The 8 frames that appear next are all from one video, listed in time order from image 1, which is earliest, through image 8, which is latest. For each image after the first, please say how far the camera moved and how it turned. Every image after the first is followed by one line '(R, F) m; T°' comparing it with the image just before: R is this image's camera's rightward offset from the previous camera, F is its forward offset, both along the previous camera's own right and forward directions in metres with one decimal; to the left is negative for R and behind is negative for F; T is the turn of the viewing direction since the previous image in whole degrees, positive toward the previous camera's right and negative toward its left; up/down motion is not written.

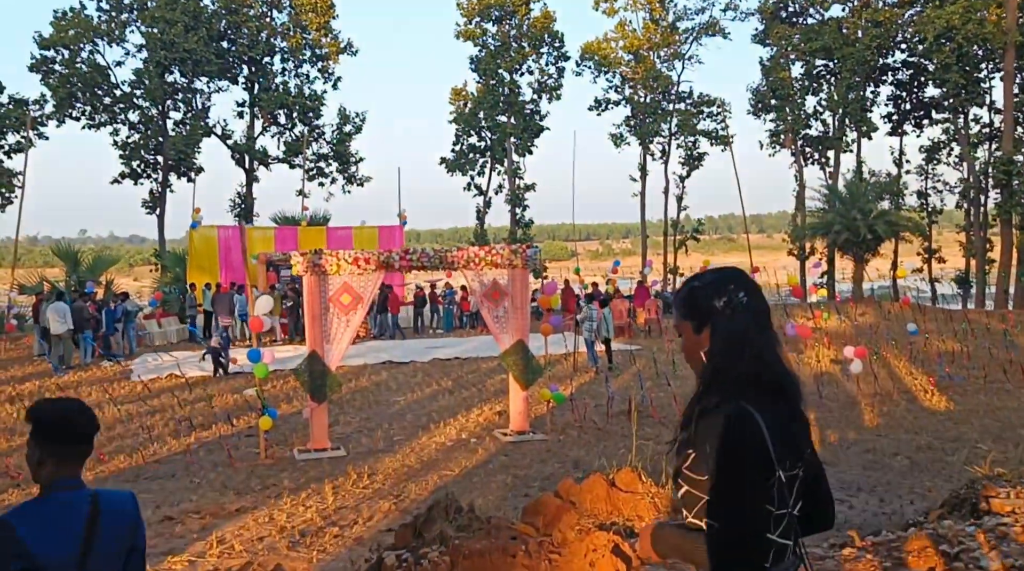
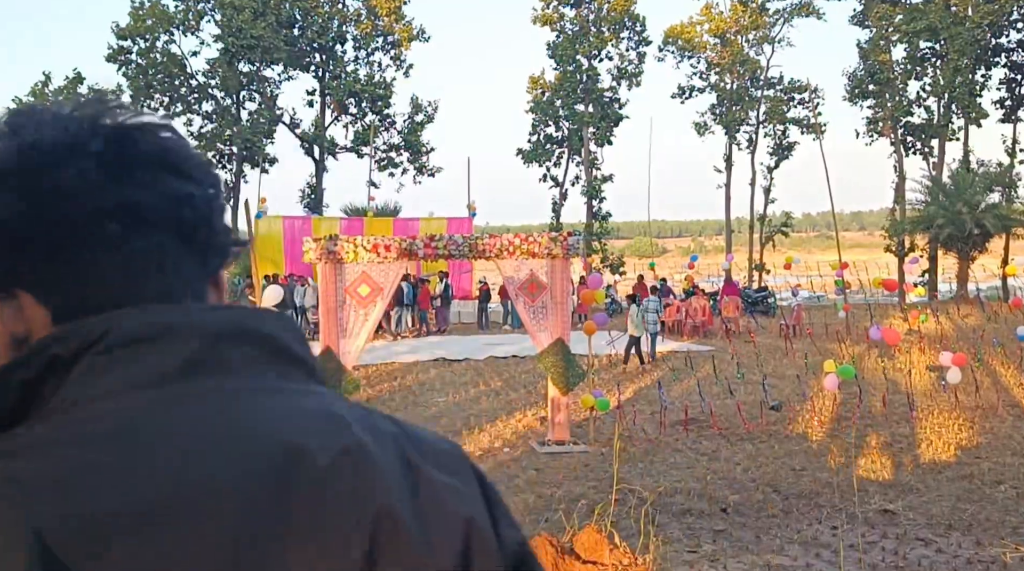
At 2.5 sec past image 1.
(+0.6, +1.3) m; -6°
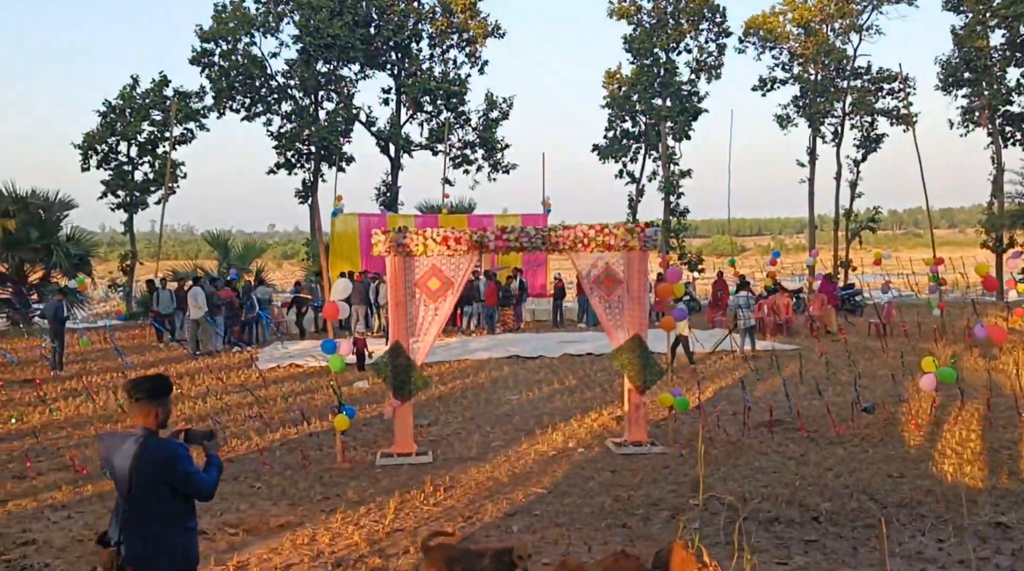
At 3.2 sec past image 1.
(0.0, +0.4) m; -5°
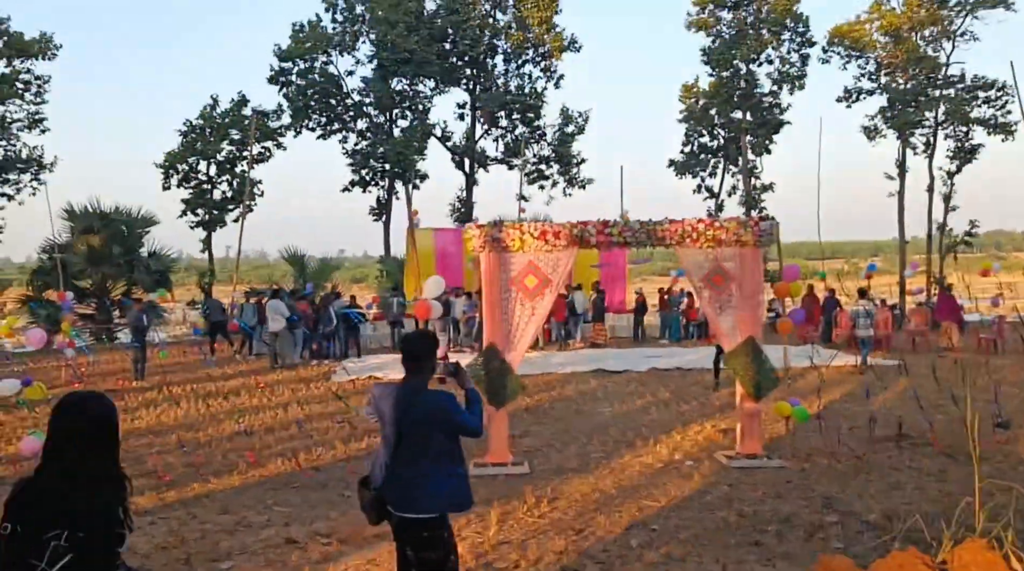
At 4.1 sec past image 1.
(-0.4, +0.6) m; -4°
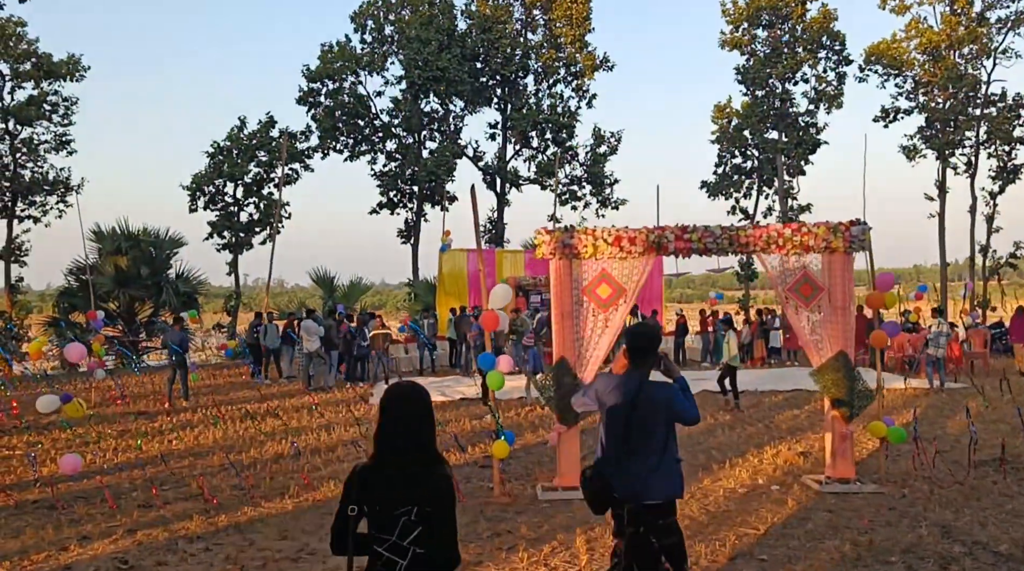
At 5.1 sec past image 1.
(-0.5, +0.6) m; -1°
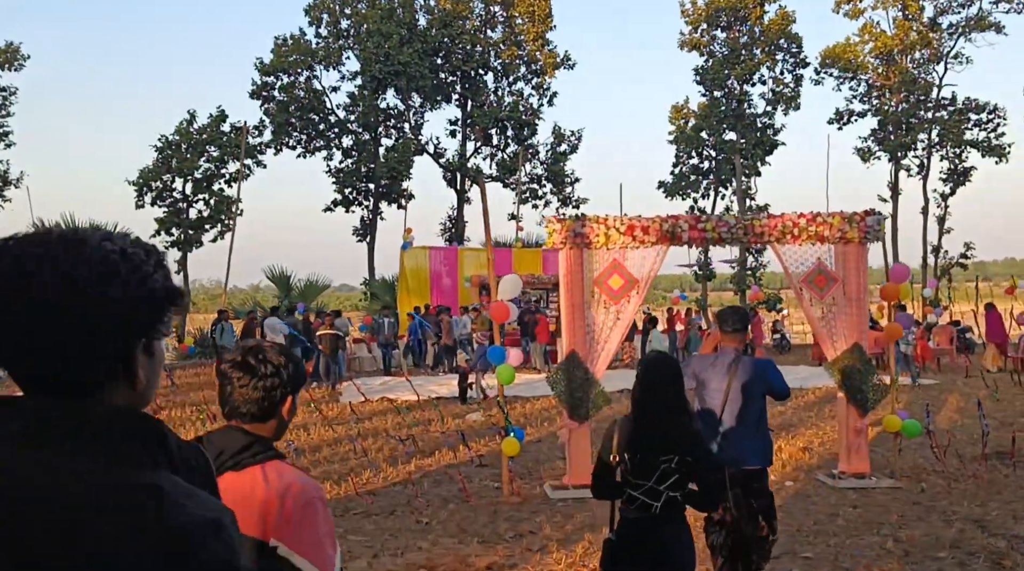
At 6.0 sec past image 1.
(-0.6, +0.4) m; +4°
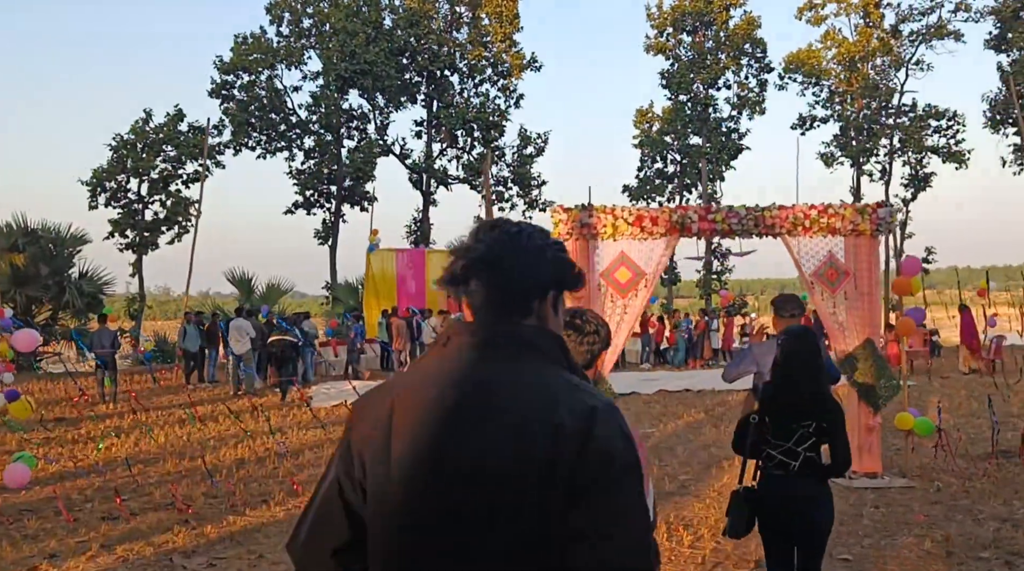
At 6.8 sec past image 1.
(-0.4, +0.4) m; +3°
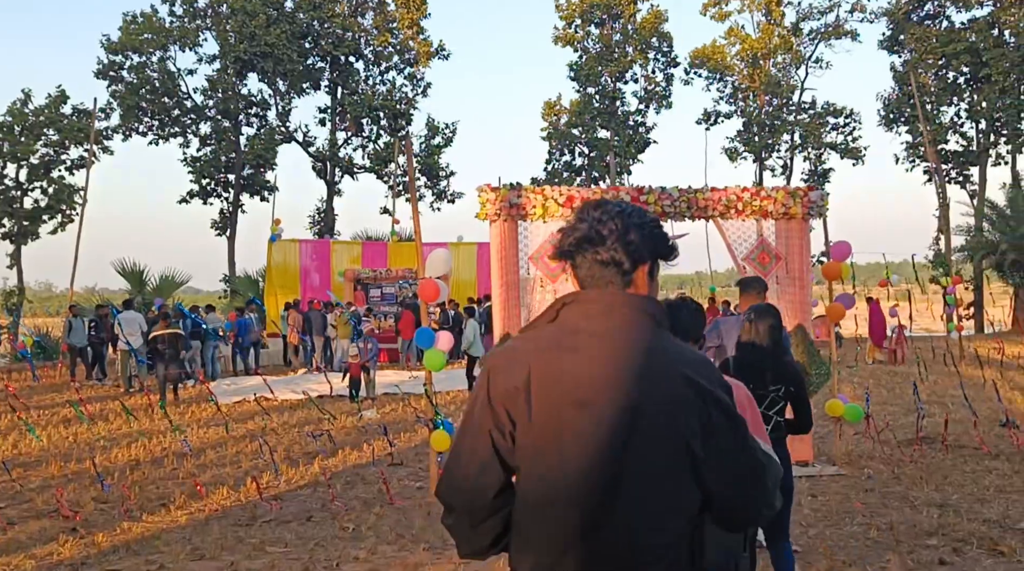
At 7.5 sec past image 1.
(-0.2, +0.5) m; +6°
